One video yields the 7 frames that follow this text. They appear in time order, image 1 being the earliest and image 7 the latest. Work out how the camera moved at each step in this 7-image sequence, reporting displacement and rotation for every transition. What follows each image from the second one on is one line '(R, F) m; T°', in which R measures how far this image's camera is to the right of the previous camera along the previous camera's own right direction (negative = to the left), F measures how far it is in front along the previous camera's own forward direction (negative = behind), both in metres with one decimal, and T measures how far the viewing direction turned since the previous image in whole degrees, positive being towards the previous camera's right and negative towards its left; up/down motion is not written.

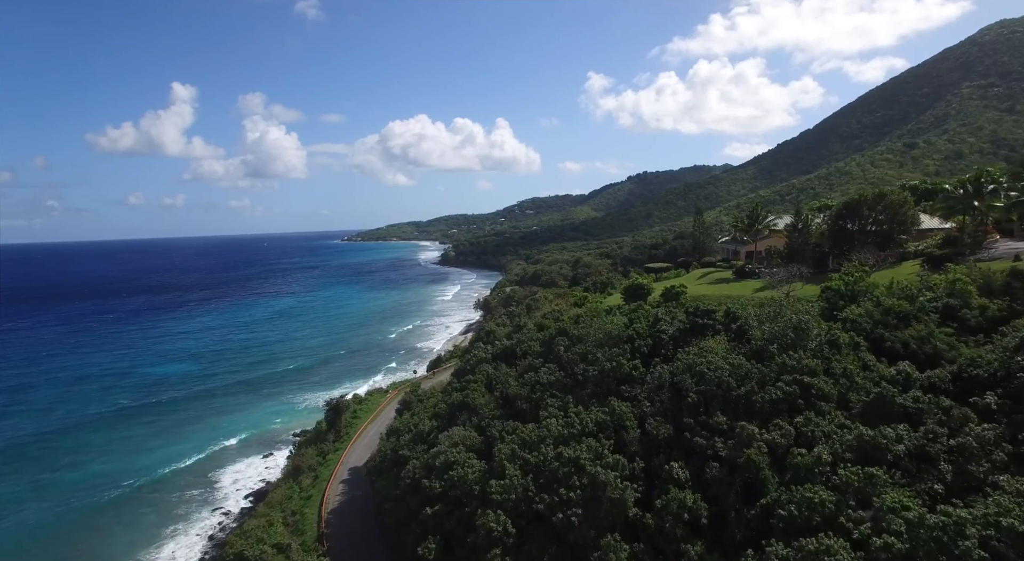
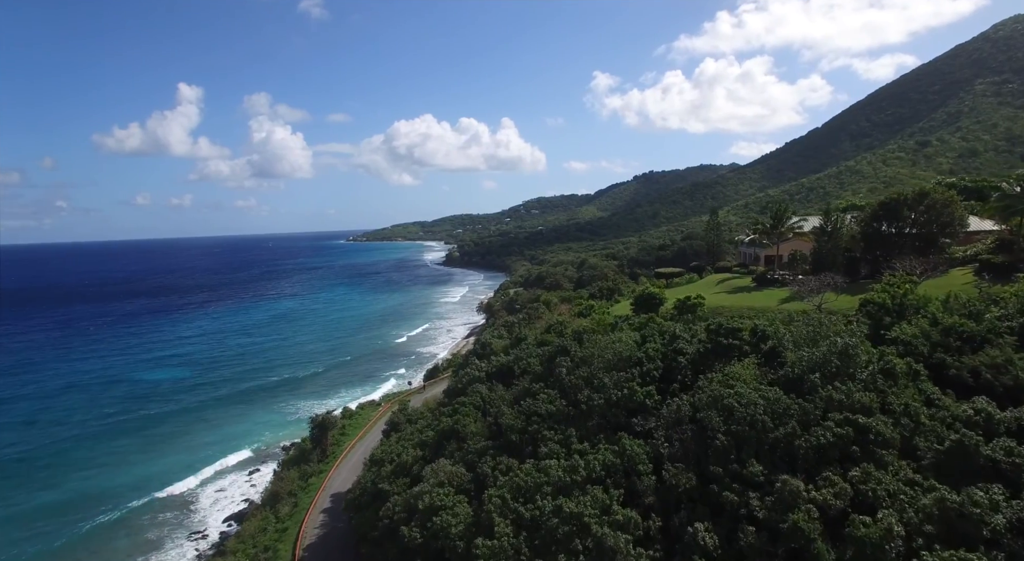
(+0.3, +2.1) m; -1°
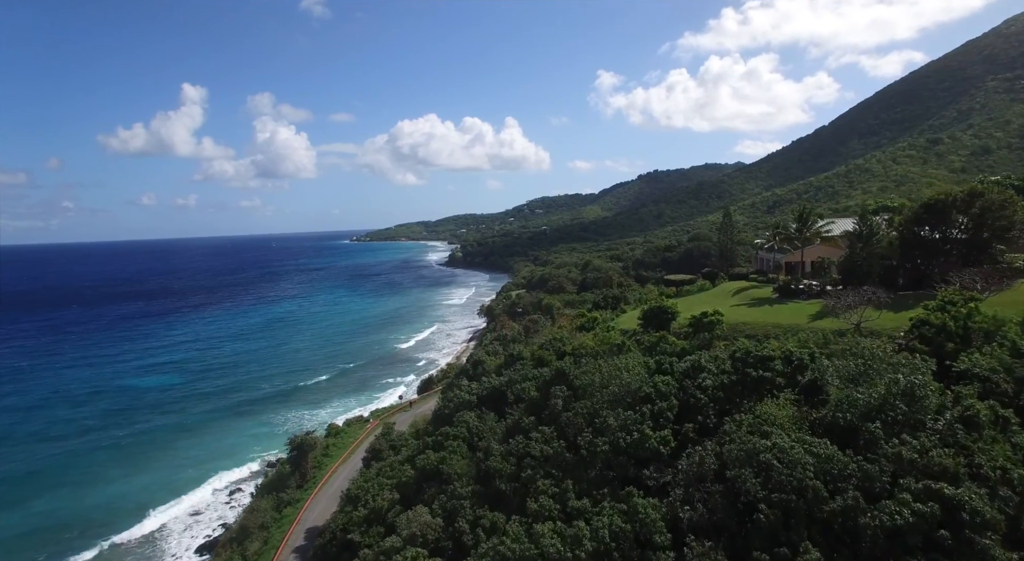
(+0.3, +2.2) m; 0°
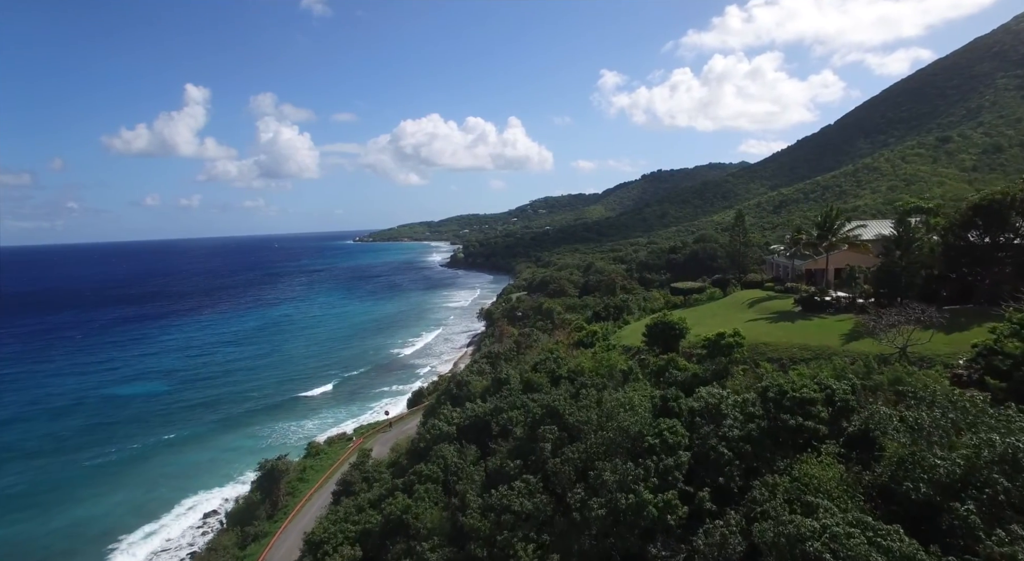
(+0.4, +2.2) m; 0°
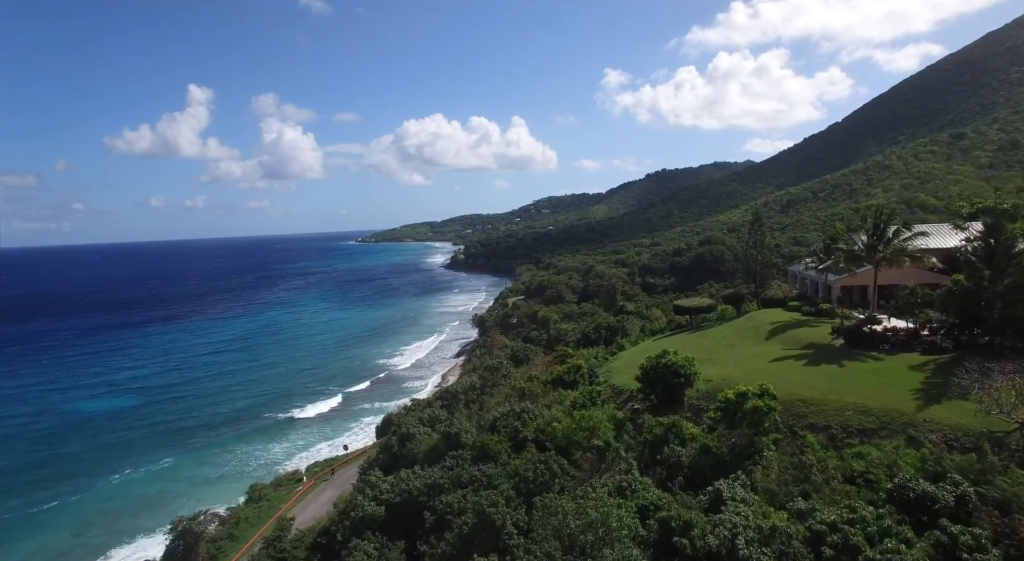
(+1.1, +4.0) m; 0°
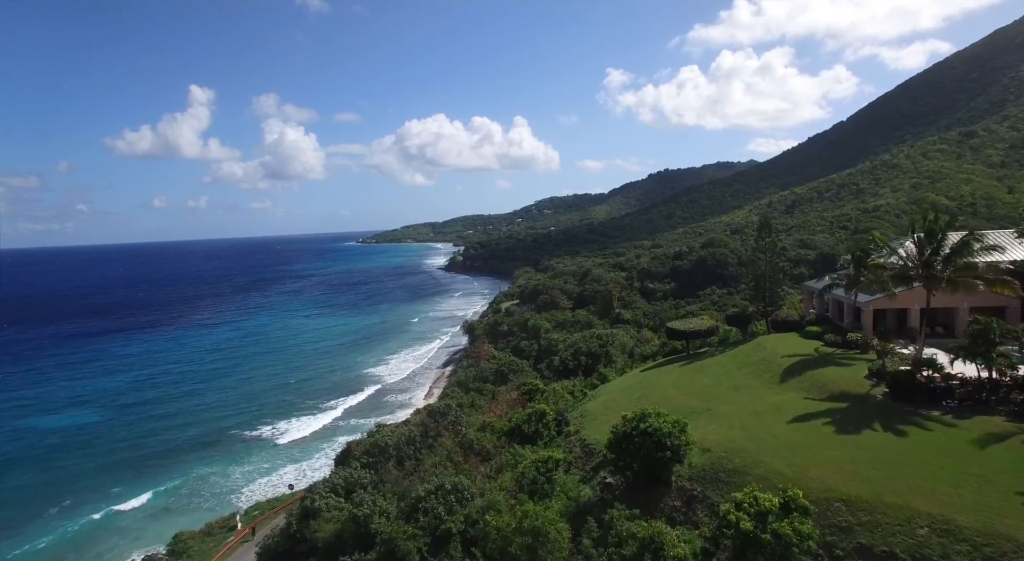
(+1.2, +3.4) m; 0°
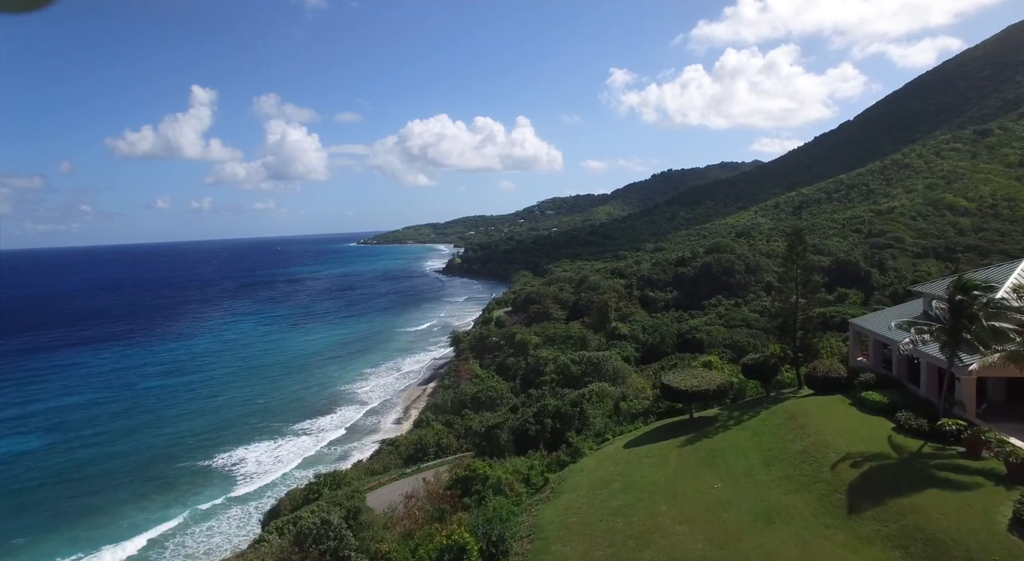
(+1.4, +4.6) m; 0°
